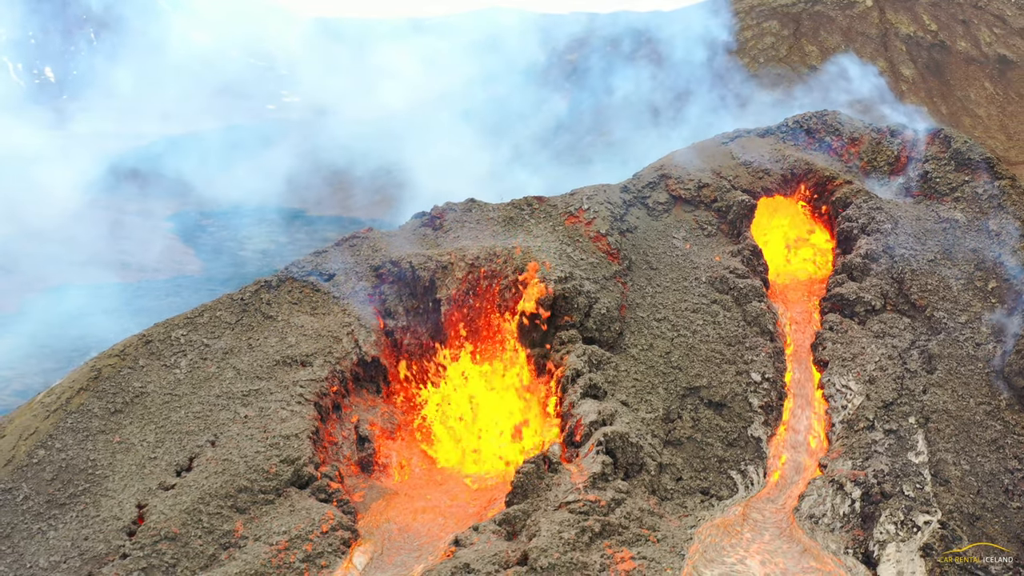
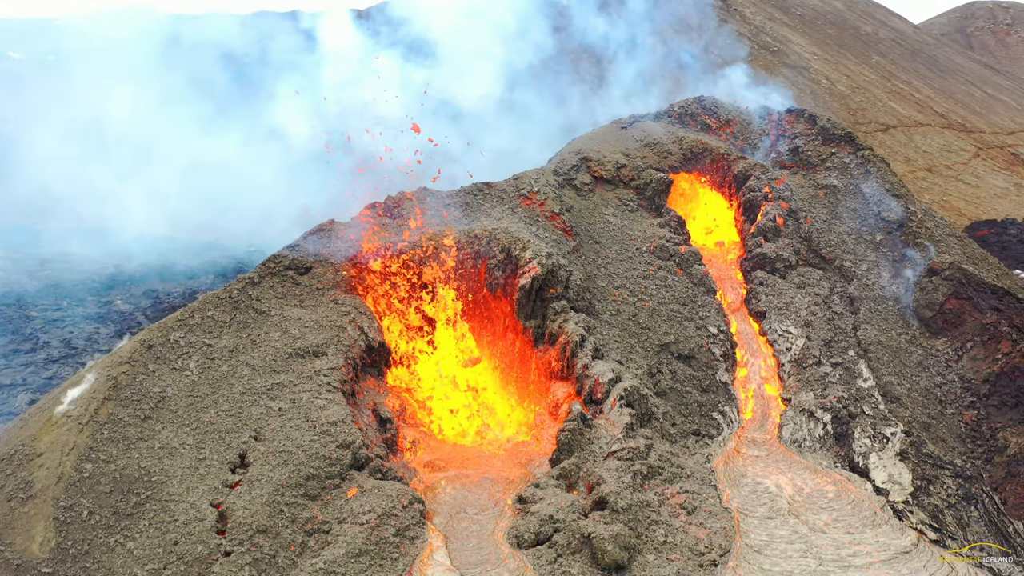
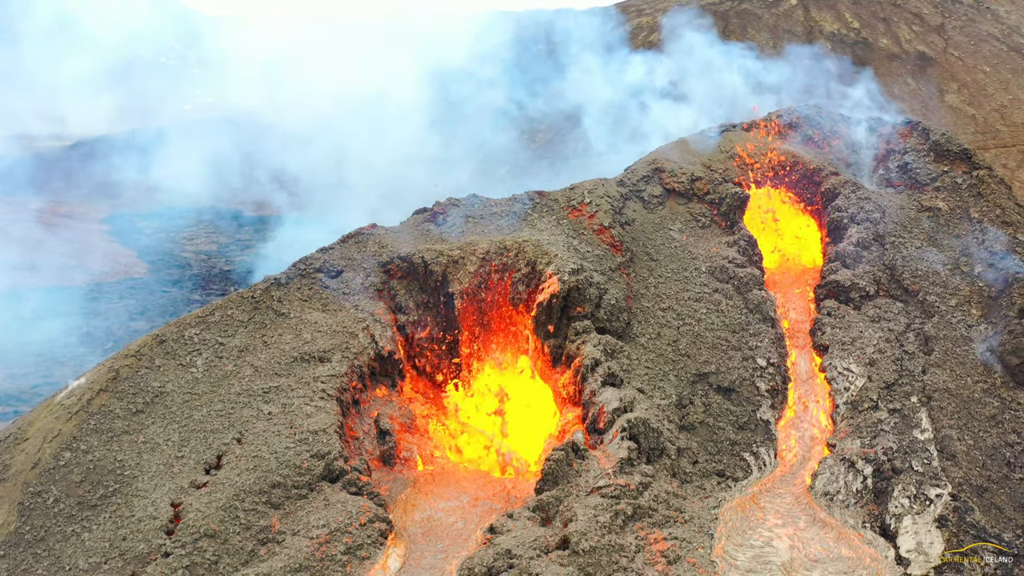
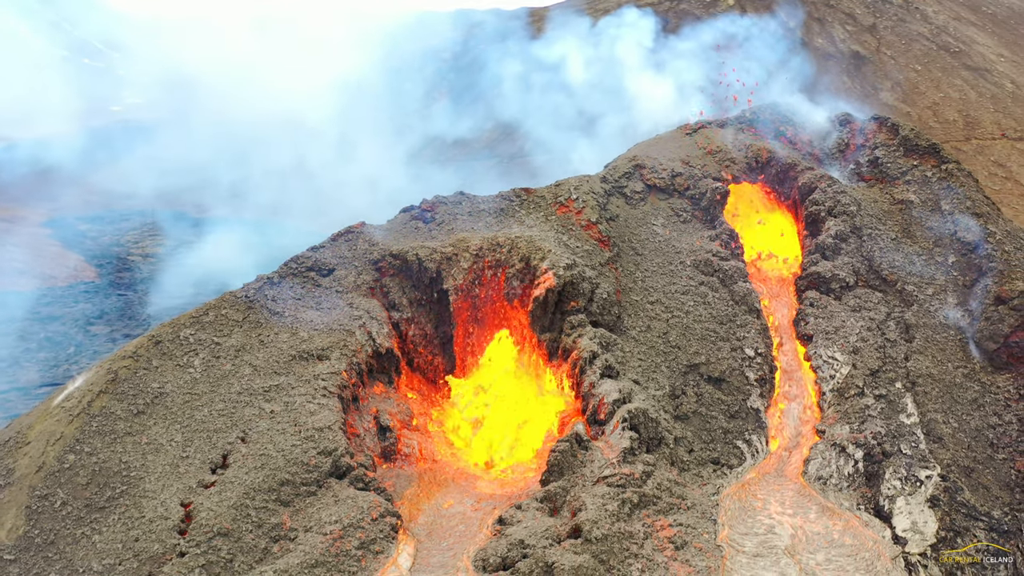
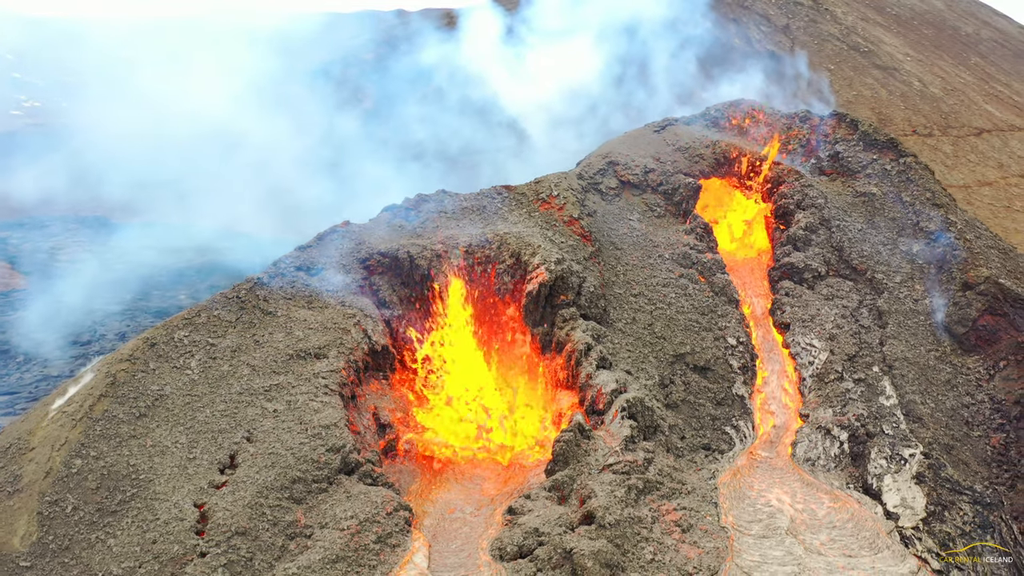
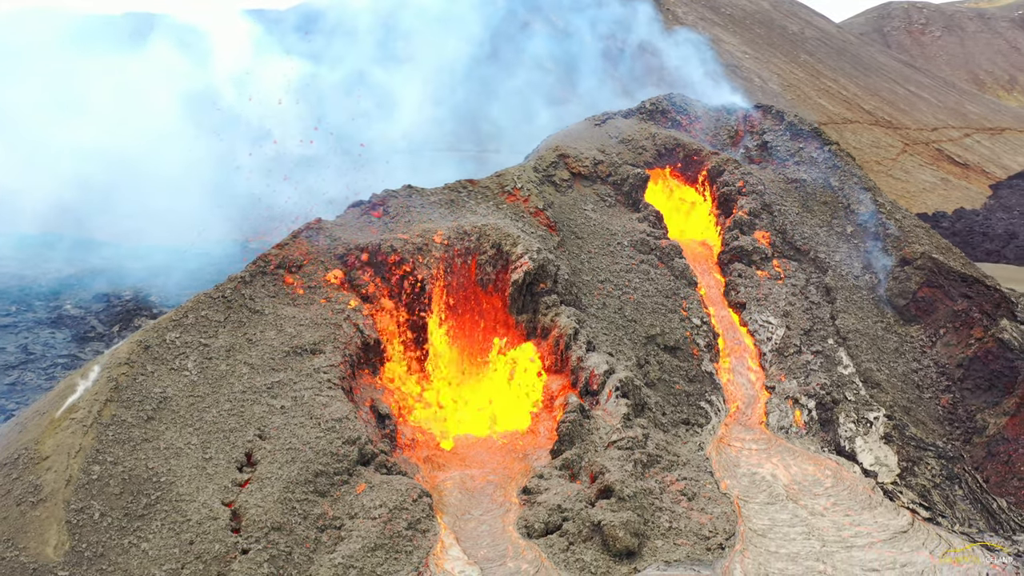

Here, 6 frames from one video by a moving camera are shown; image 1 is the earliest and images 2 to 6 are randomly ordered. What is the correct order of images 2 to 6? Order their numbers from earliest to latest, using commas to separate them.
3, 4, 5, 2, 6
